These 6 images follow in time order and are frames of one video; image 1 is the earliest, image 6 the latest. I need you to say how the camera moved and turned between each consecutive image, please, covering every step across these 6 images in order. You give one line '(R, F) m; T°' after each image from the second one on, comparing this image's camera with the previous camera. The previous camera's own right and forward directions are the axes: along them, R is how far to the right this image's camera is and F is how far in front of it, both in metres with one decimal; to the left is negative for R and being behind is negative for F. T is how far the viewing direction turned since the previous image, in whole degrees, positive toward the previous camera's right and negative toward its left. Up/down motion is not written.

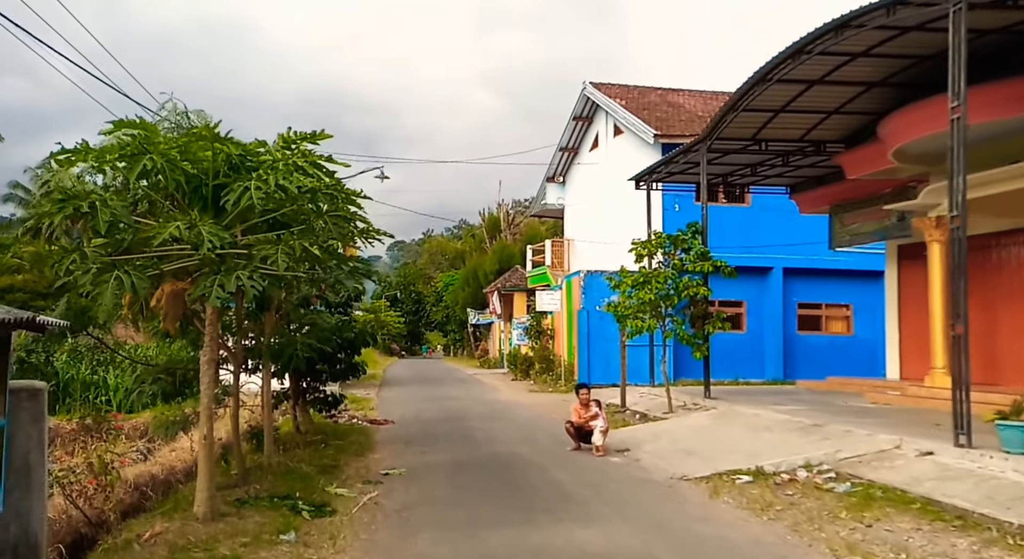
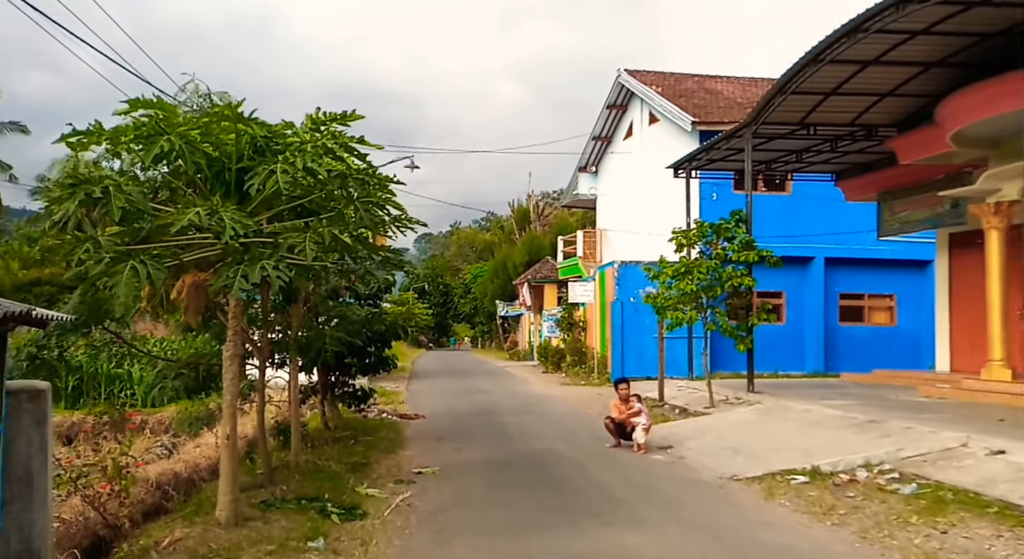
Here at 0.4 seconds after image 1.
(-0.1, +0.5) m; -2°
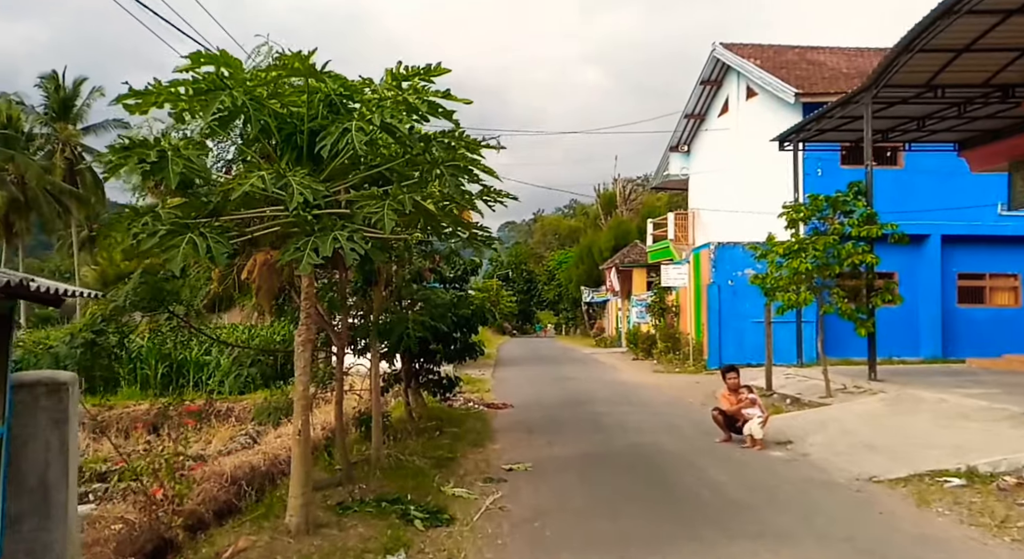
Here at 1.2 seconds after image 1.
(-0.2, +1.0) m; -5°
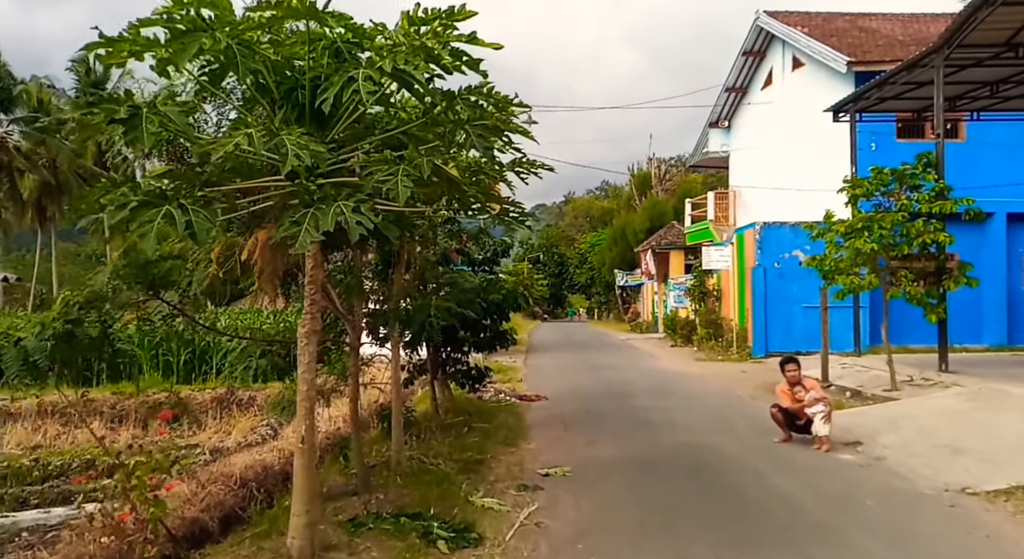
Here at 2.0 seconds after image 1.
(-0.1, +1.0) m; -2°
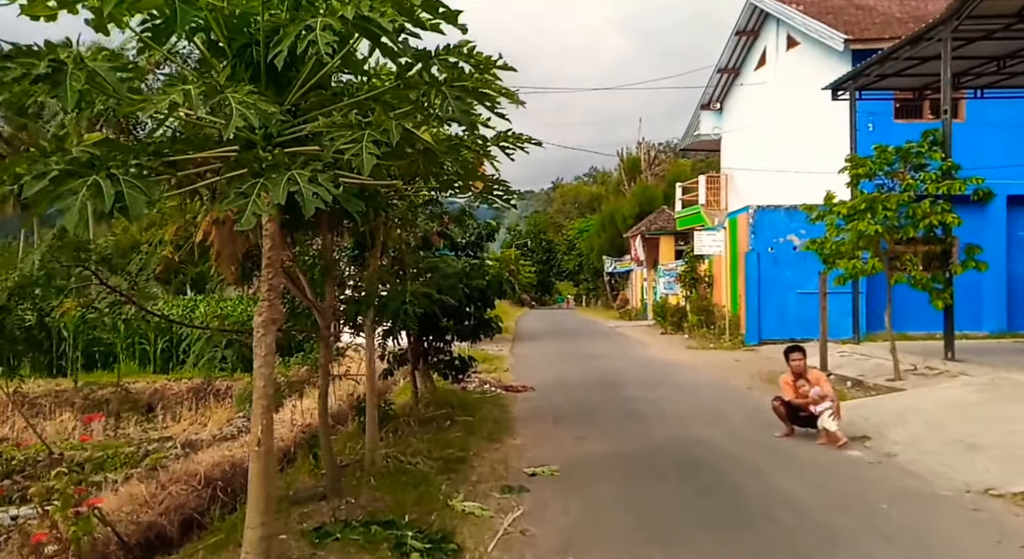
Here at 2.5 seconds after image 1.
(0.0, +0.6) m; +1°
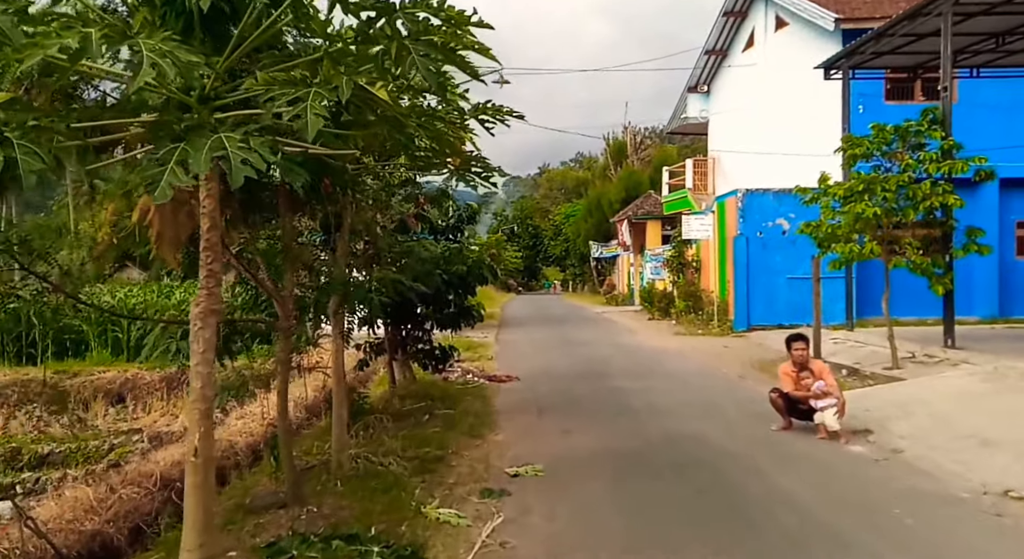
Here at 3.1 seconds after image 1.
(0.0, +0.6) m; +1°
